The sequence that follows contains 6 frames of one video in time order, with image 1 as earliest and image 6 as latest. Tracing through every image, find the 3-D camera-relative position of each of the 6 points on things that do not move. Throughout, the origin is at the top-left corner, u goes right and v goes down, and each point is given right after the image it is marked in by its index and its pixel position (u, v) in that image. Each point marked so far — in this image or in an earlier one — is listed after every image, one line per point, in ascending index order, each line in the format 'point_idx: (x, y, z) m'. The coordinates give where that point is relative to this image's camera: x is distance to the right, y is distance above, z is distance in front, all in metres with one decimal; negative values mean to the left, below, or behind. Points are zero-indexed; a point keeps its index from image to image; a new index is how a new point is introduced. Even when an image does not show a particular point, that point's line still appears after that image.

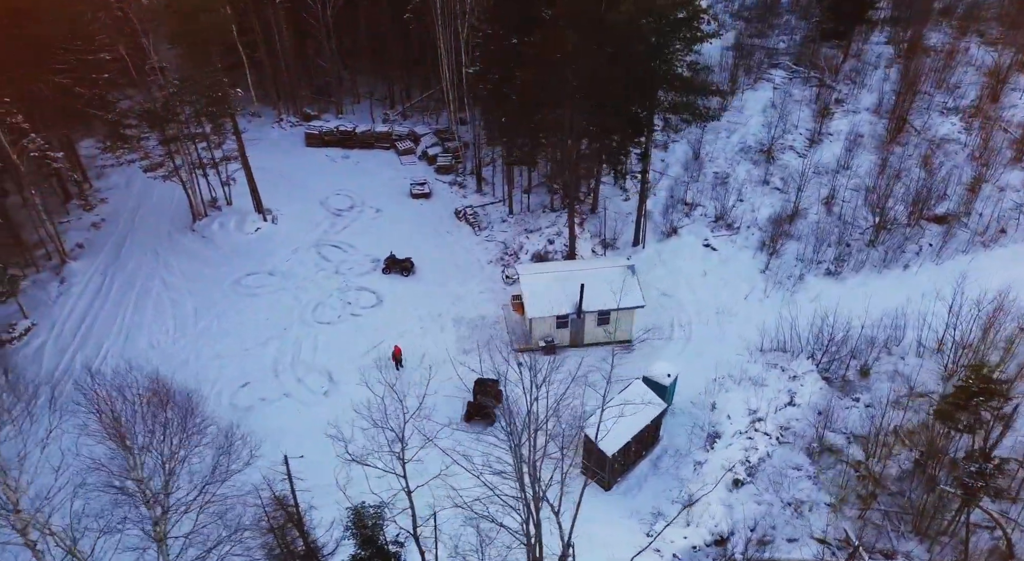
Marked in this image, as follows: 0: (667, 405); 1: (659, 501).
0: (+4.4, -3.7, +18.4) m
1: (+3.9, -5.9, +16.9) m
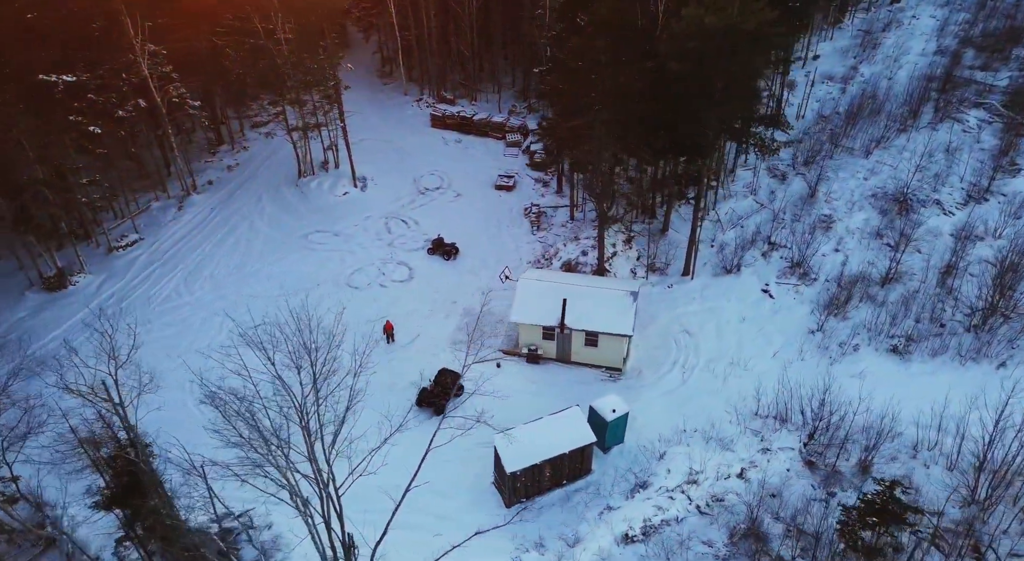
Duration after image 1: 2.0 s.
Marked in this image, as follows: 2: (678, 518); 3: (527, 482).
0: (+2.2, -4.4, +17.5) m
1: (+0.9, -6.5, +16.2) m
2: (+4.1, -5.9, +15.9) m
3: (+0.4, -5.4, +17.1) m
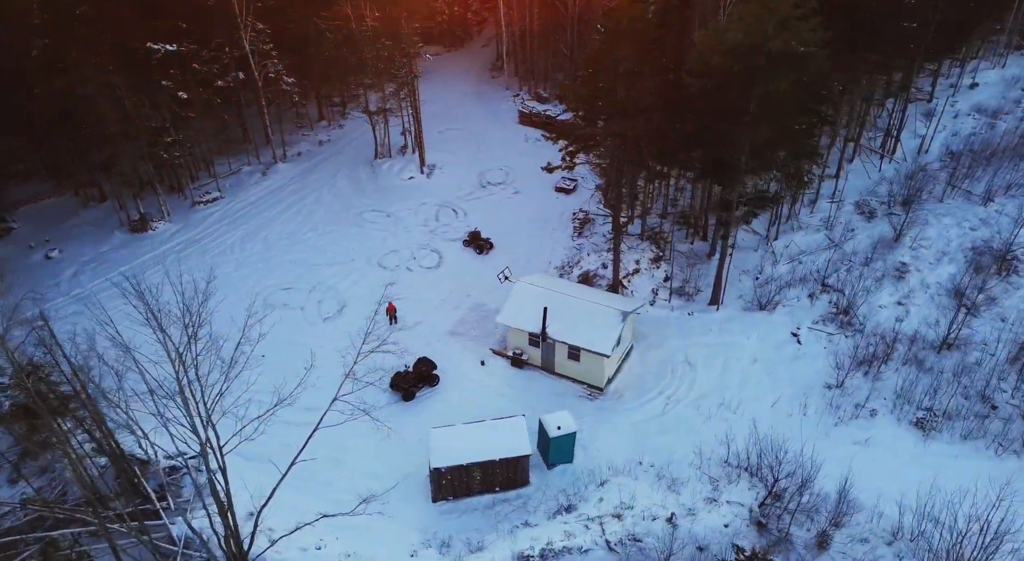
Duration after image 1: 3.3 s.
0: (+0.4, -4.7, +17.2) m
1: (-1.4, -6.5, +16.3) m
2: (+1.7, -6.5, +15.3) m
3: (-1.5, -5.4, +17.2) m
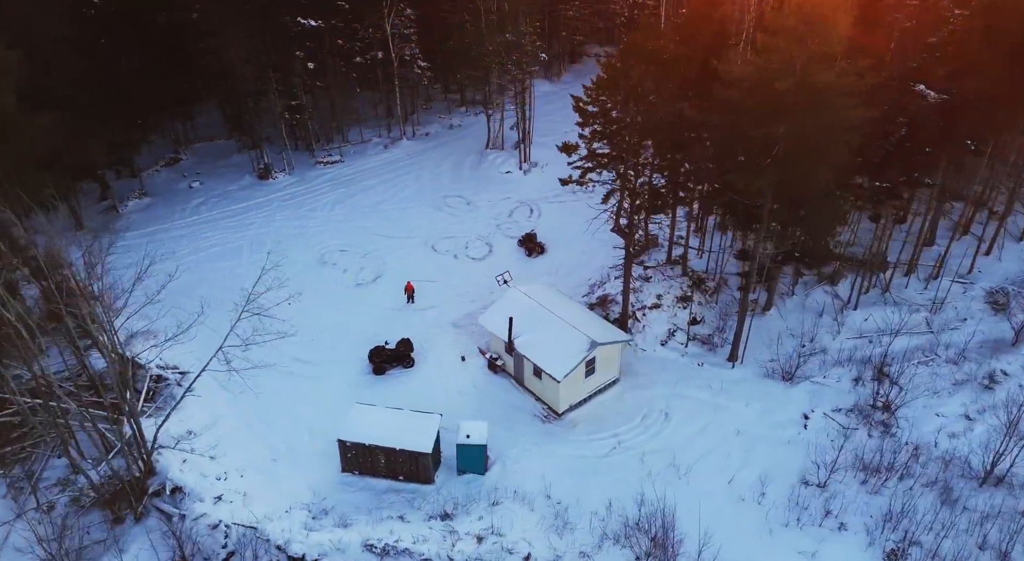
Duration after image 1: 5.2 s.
0: (-2.3, -4.7, +17.5) m
1: (-4.7, -6.1, +17.2) m
2: (-2.0, -6.6, +15.3) m
3: (-4.3, -5.0, +18.0) m
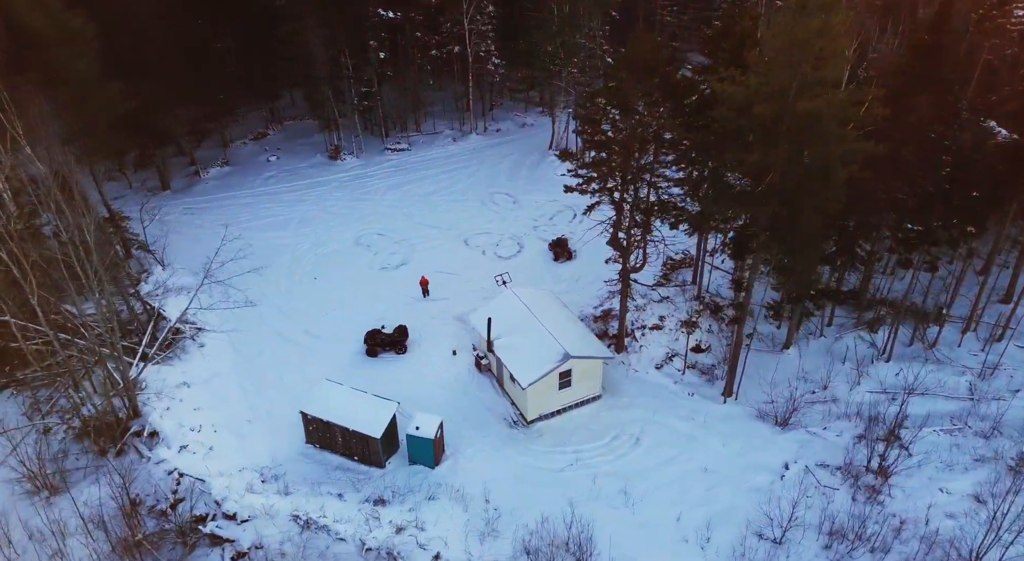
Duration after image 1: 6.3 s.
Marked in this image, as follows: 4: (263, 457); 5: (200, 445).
0: (-3.8, -4.4, +18.0) m
1: (-6.3, -5.5, +18.1) m
2: (-4.1, -6.4, +15.8) m
3: (-5.7, -4.5, +18.9) m
4: (-7.3, -5.1, +18.9) m
5: (-9.1, -4.8, +18.6) m
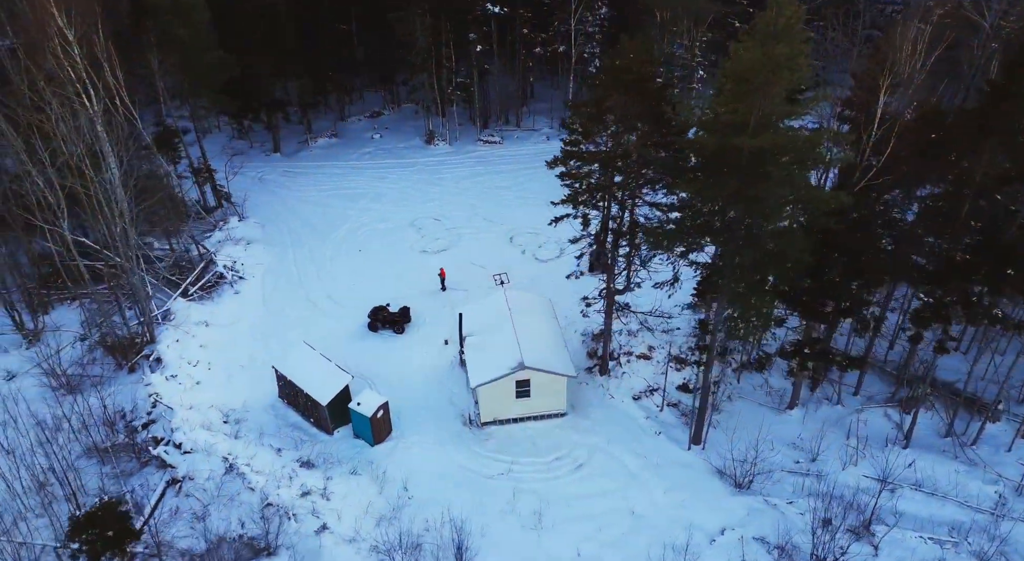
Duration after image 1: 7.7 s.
0: (-5.7, -3.7, +19.2) m
1: (-8.3, -4.4, +19.9) m
2: (-6.8, -5.6, +17.2) m
3: (-7.3, -3.5, +20.5) m
4: (-8.9, -3.8, +20.9) m
5: (-10.6, -3.2, +21.0) m
